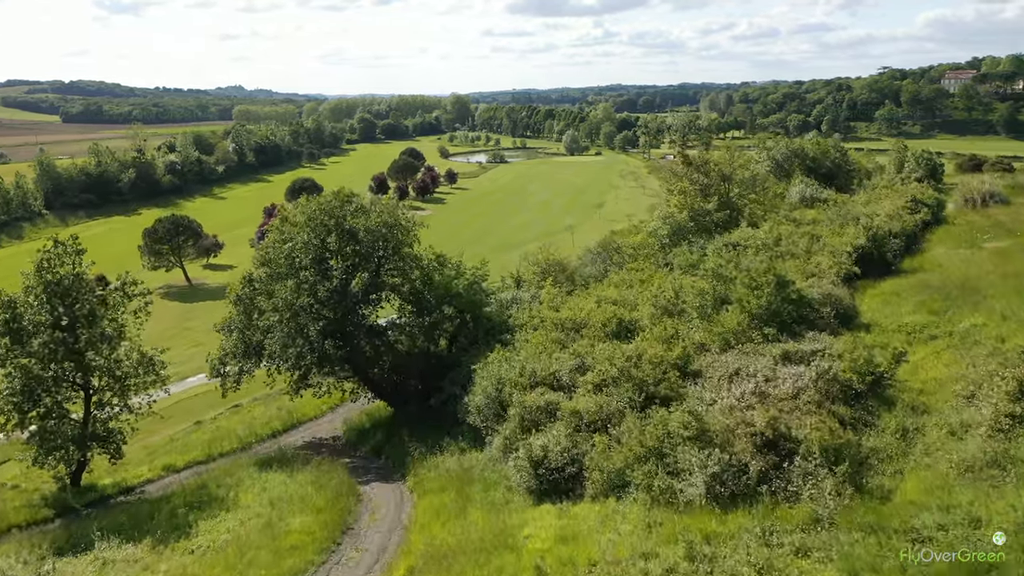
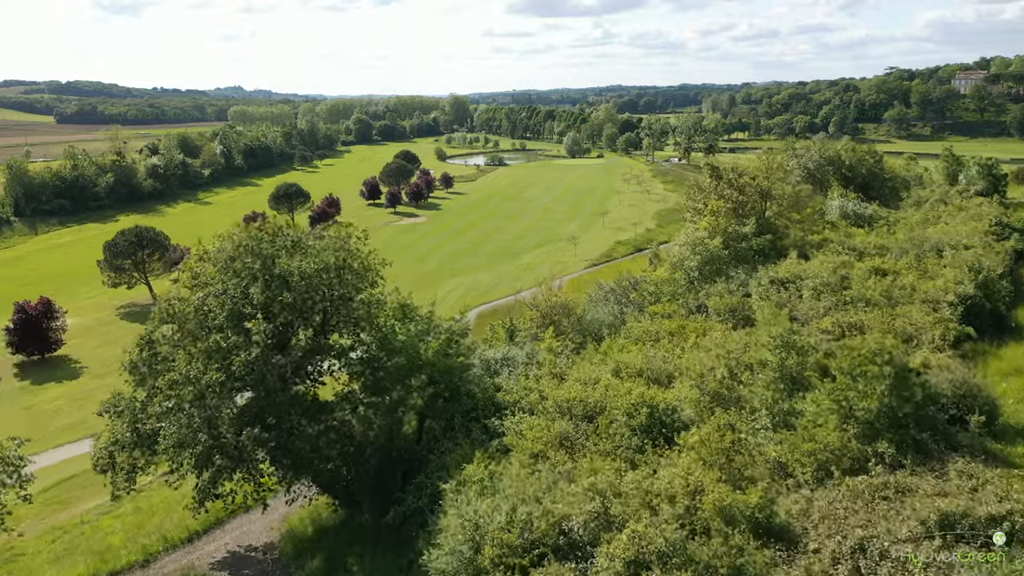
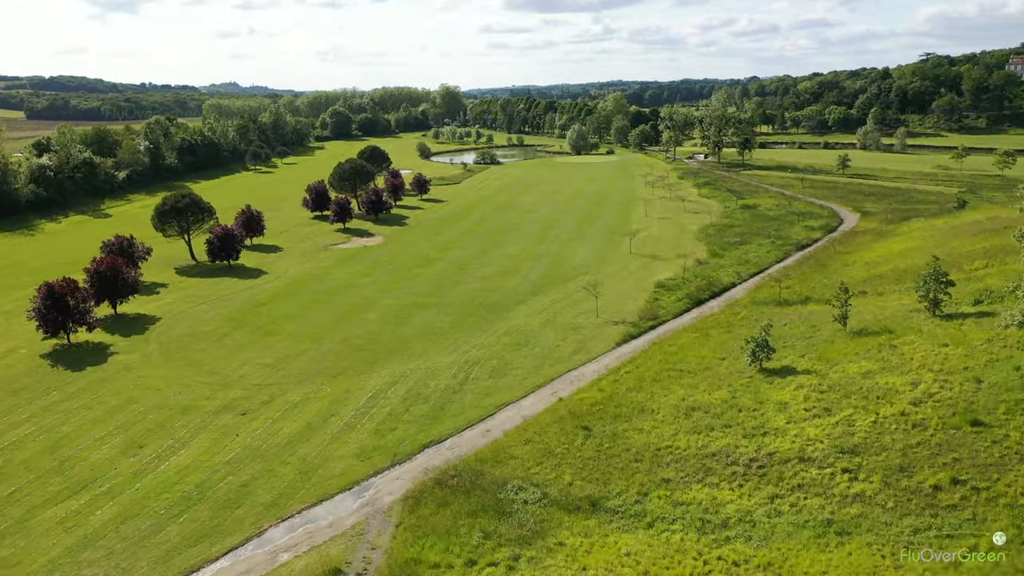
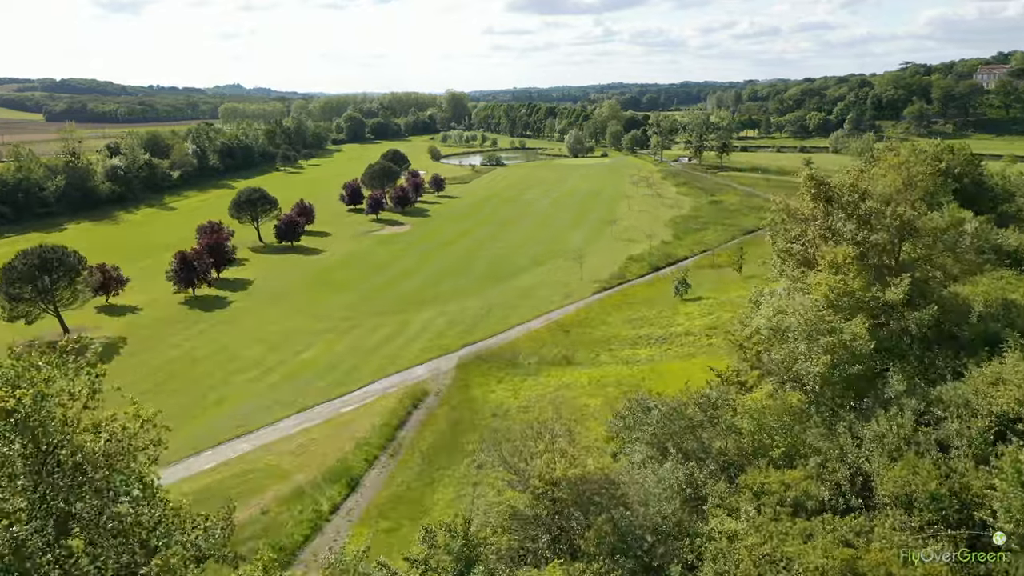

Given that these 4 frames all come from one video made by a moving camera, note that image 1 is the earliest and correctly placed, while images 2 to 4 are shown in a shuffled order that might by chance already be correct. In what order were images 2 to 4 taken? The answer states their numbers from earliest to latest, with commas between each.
2, 4, 3
